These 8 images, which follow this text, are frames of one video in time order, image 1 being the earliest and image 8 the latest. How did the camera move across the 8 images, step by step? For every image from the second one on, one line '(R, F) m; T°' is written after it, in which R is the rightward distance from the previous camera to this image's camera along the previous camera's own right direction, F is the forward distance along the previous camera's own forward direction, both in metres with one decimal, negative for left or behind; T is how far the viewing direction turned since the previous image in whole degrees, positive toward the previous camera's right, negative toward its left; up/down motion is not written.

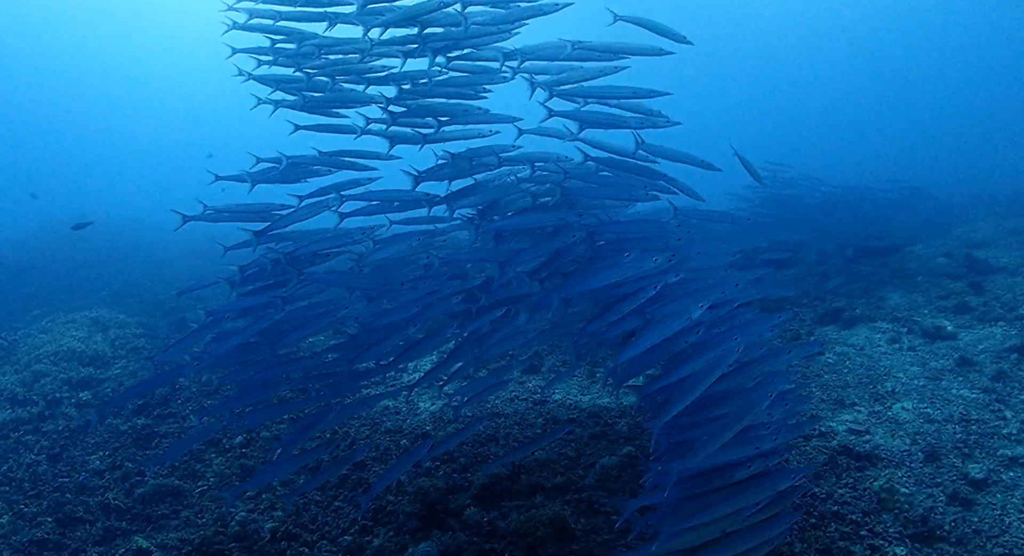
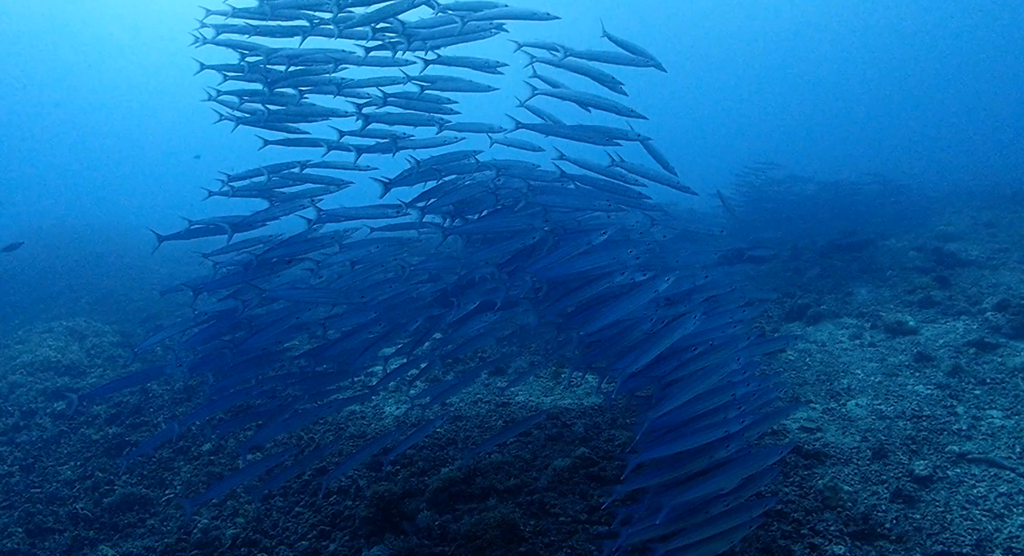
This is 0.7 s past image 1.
(+0.6, 0.0) m; -1°
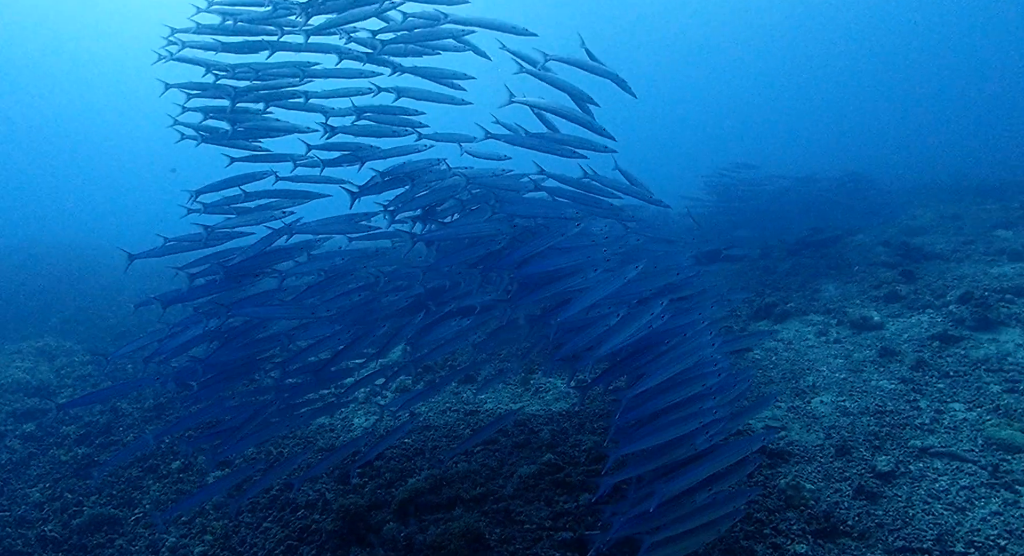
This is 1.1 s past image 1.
(+0.3, 0.0) m; +1°
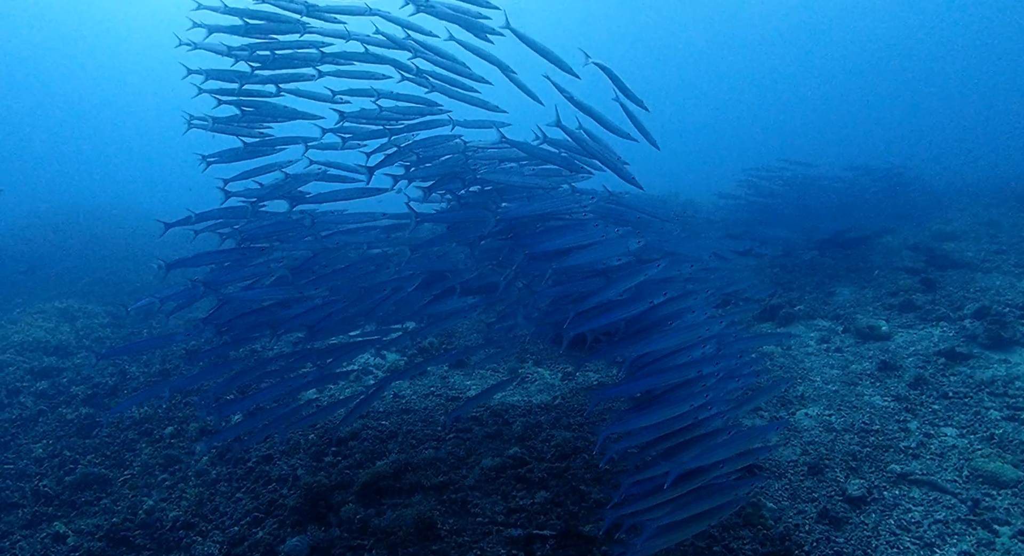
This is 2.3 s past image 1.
(+0.7, +0.2) m; -4°
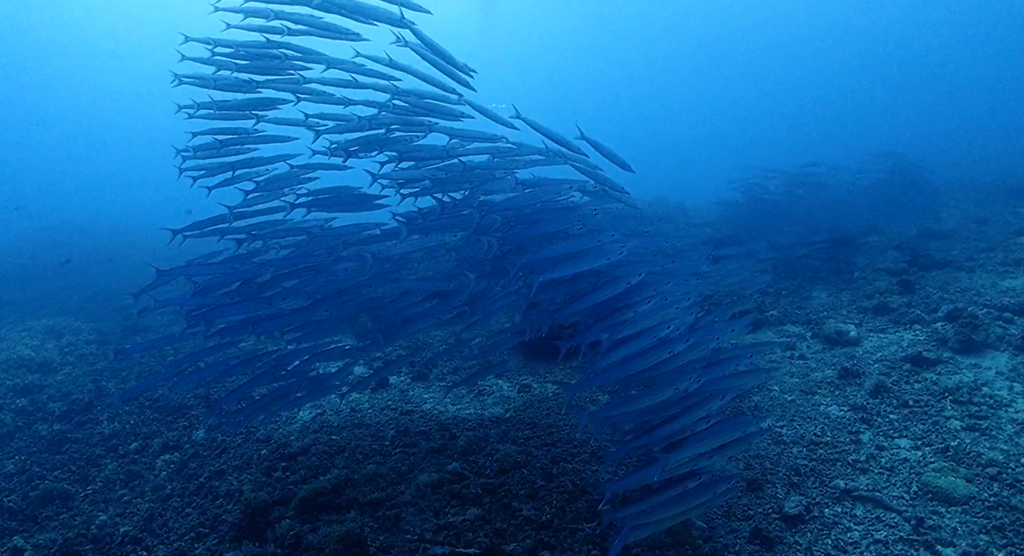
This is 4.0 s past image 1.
(+0.9, +0.2) m; -3°
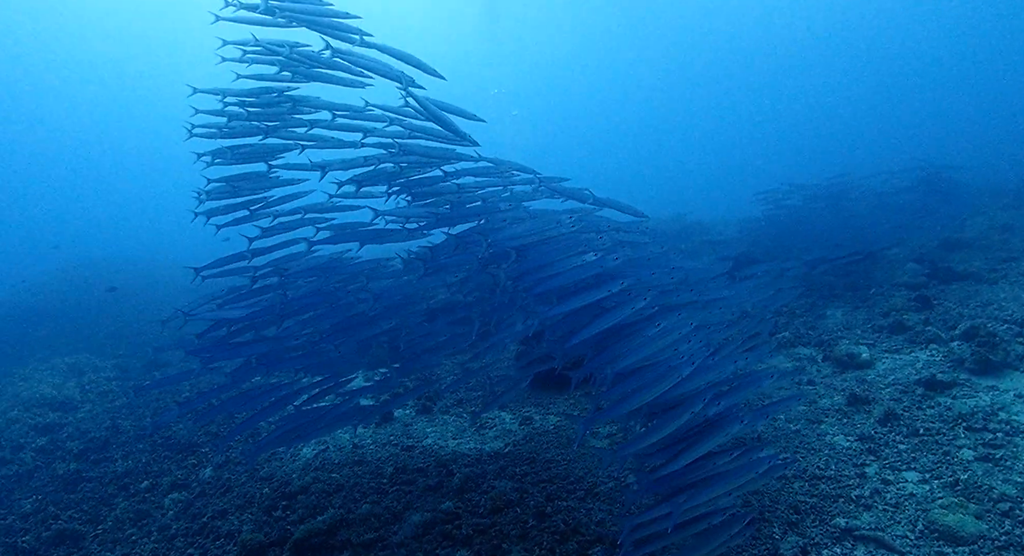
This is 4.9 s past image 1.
(+0.4, +0.1) m; -3°
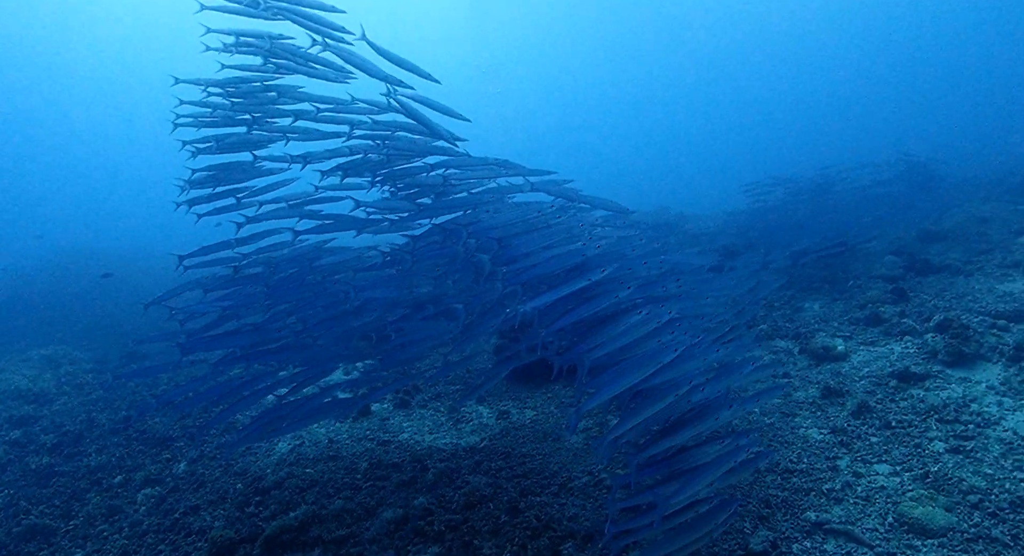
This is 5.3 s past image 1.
(+0.2, +0.1) m; +1°
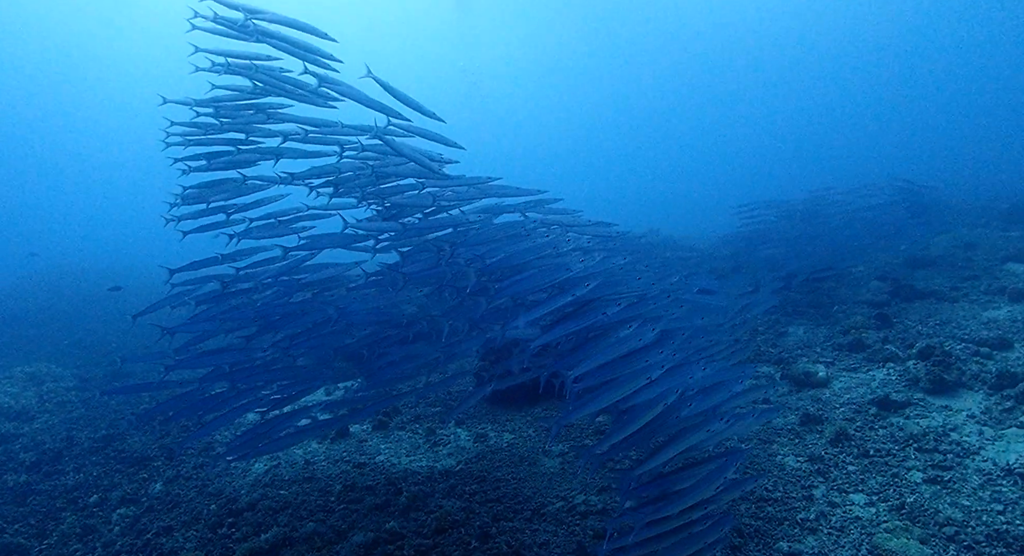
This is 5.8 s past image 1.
(+0.3, 0.0) m; 0°
